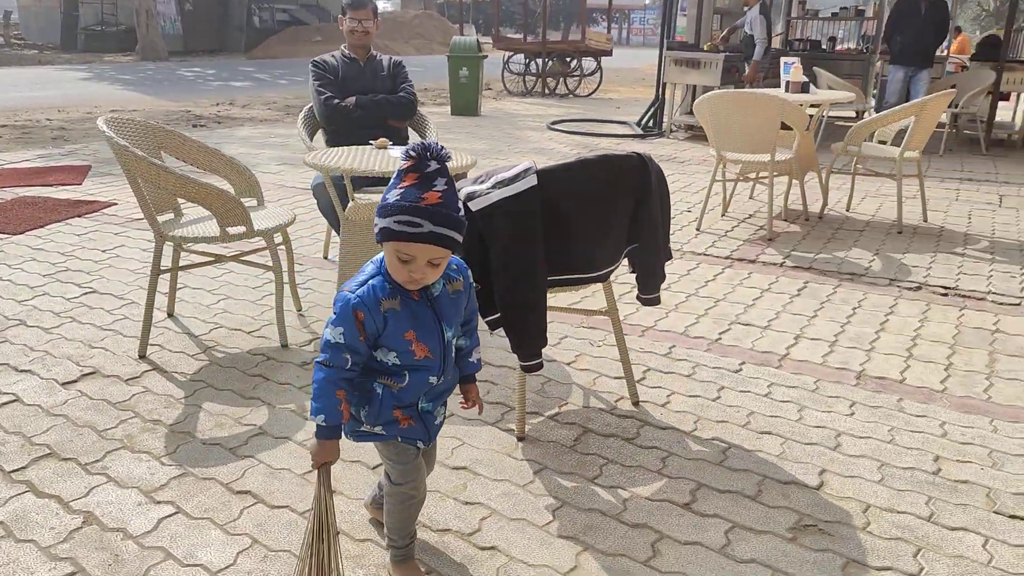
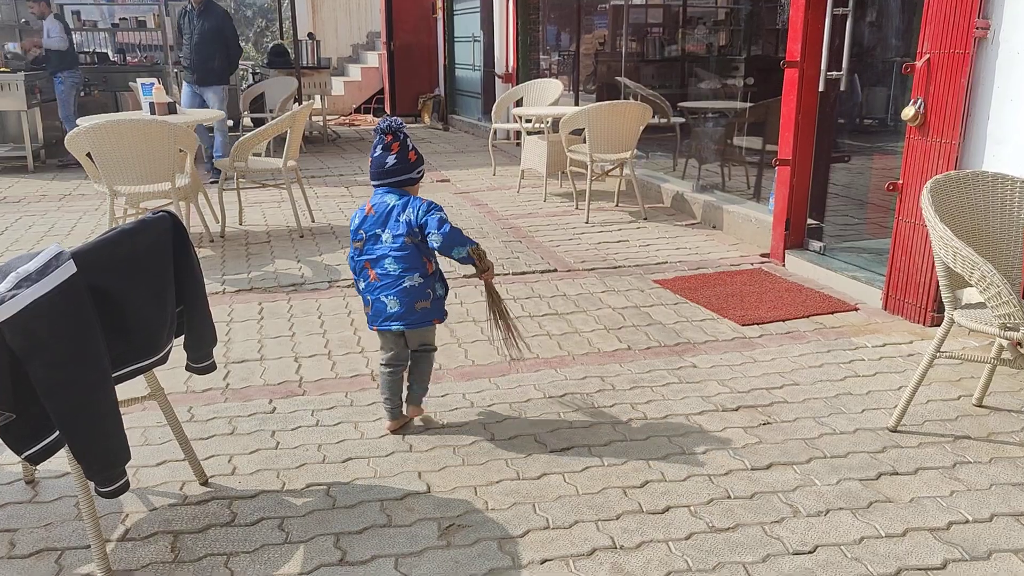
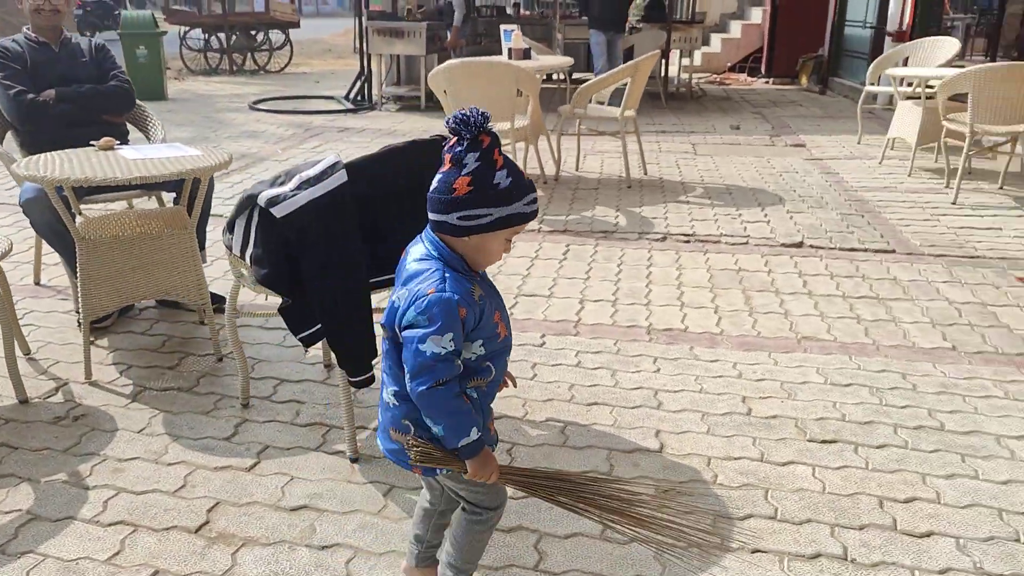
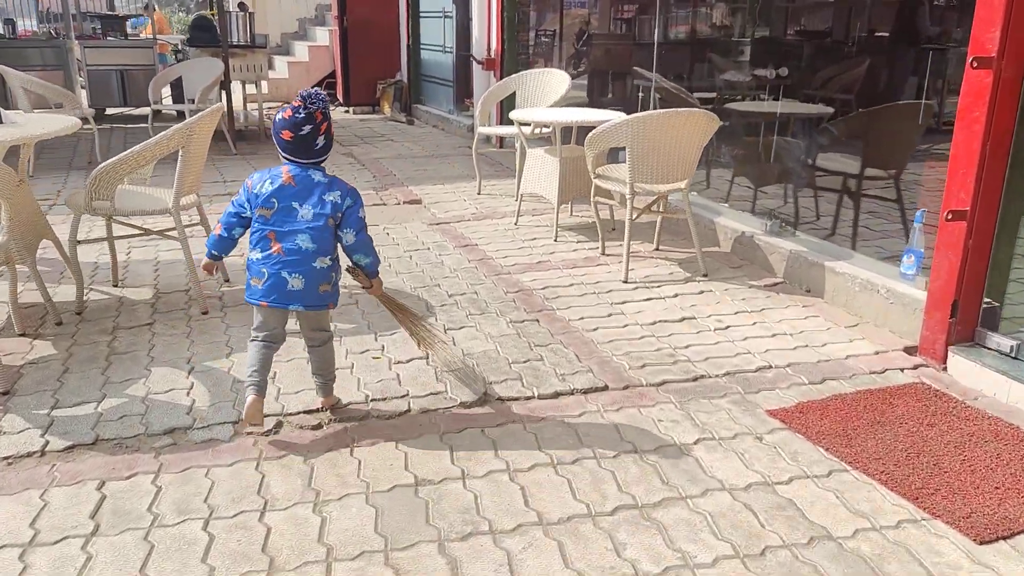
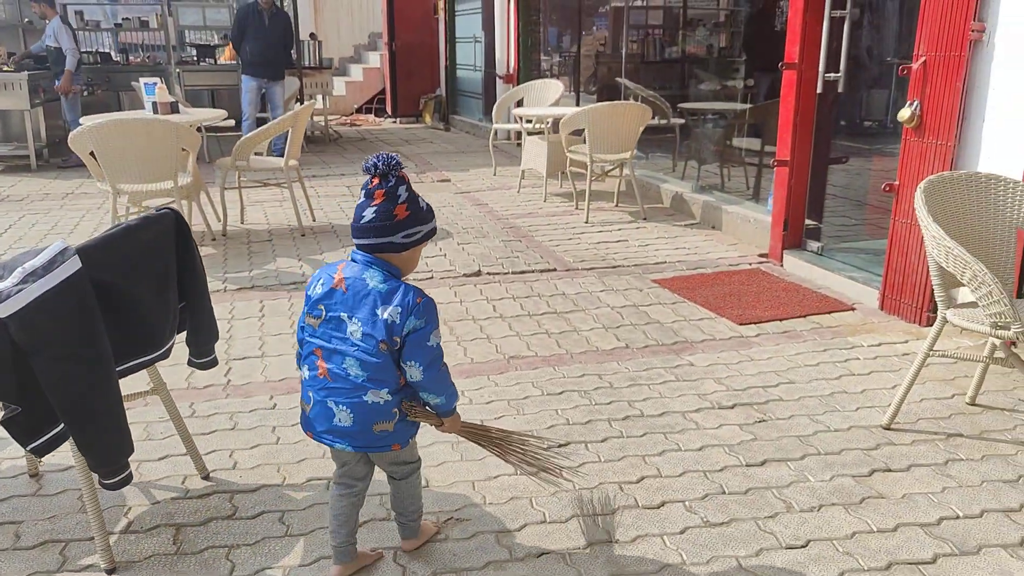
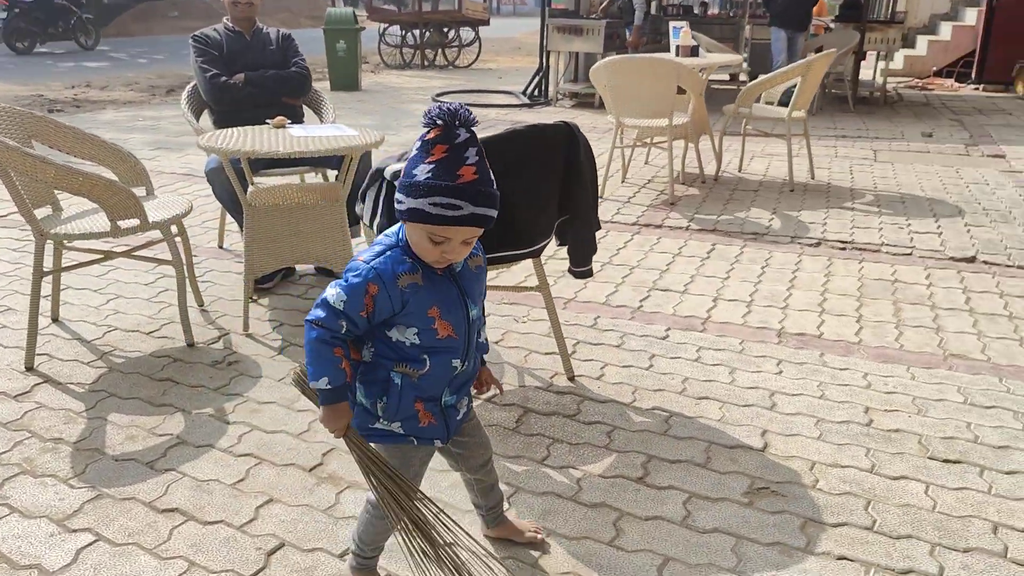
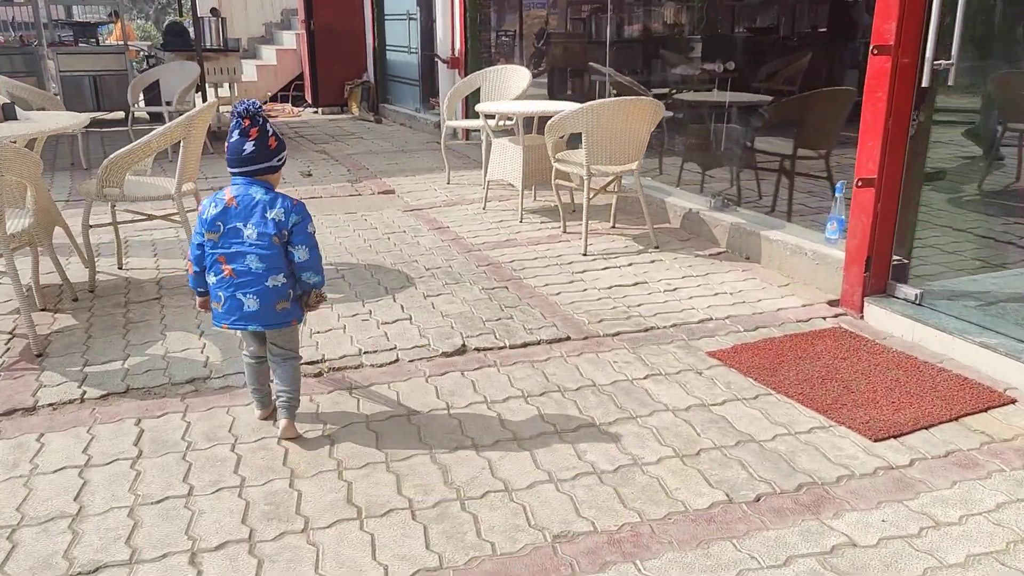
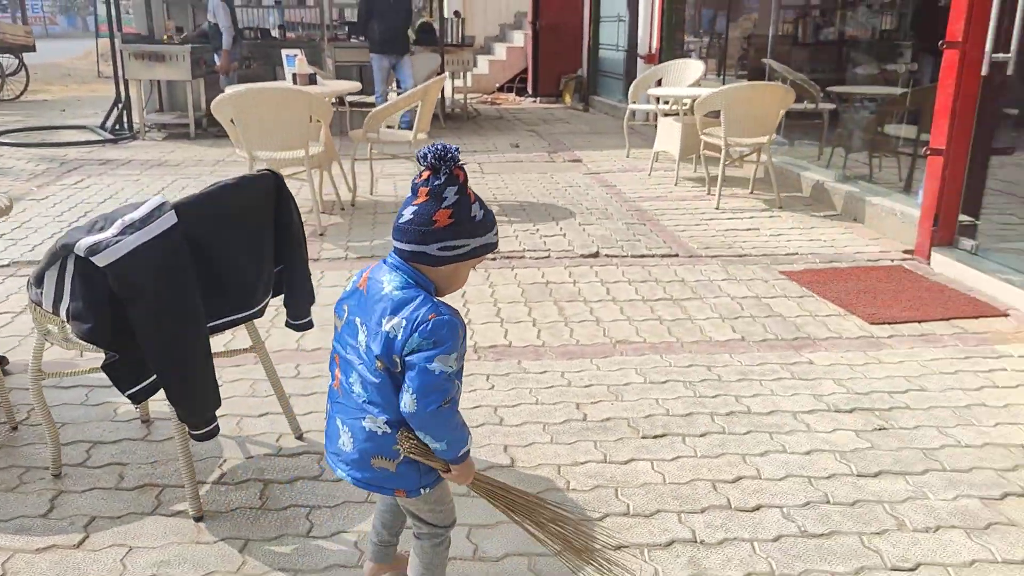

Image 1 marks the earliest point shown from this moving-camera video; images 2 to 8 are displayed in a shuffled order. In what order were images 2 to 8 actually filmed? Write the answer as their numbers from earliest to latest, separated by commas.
6, 3, 8, 5, 2, 7, 4
